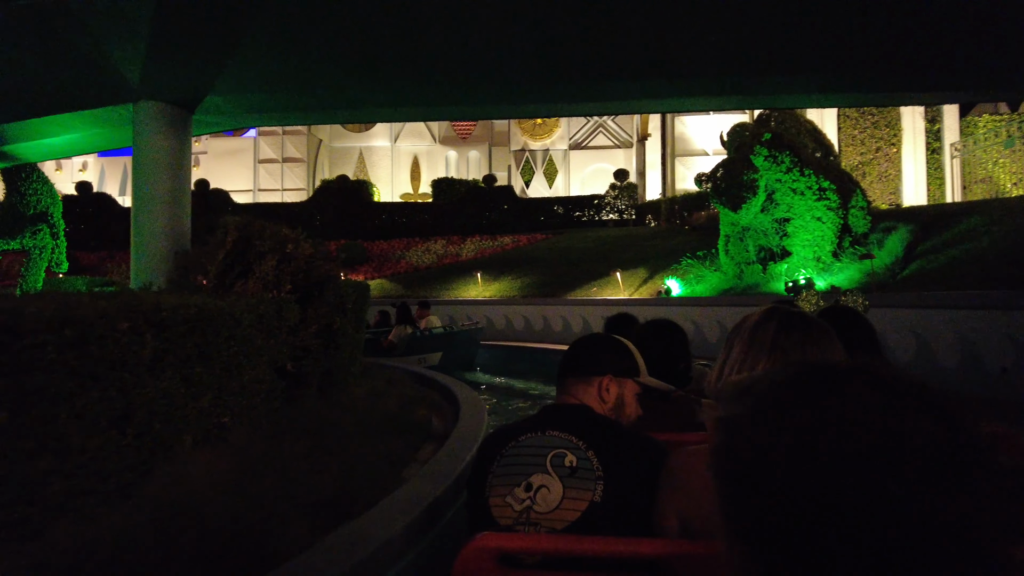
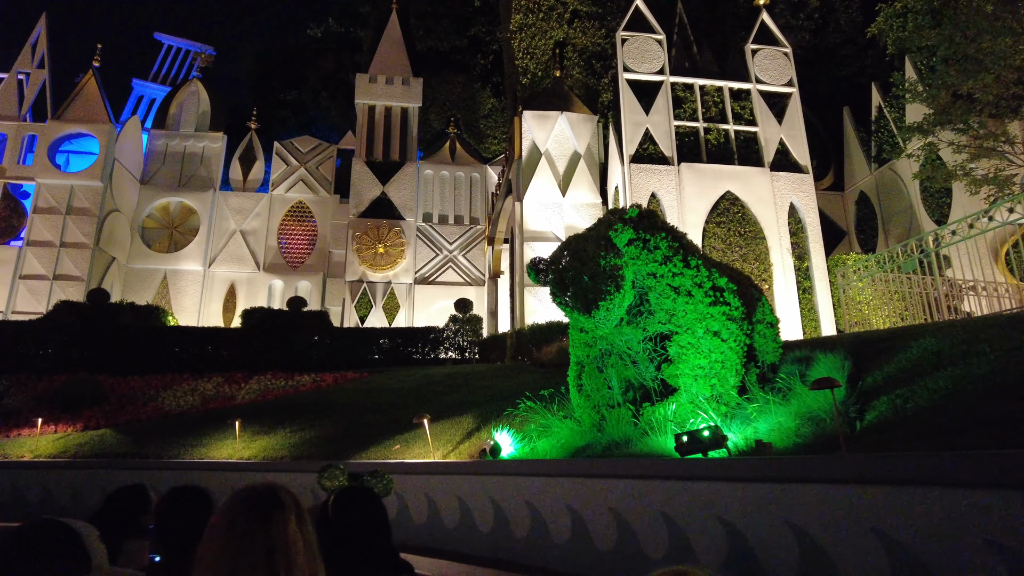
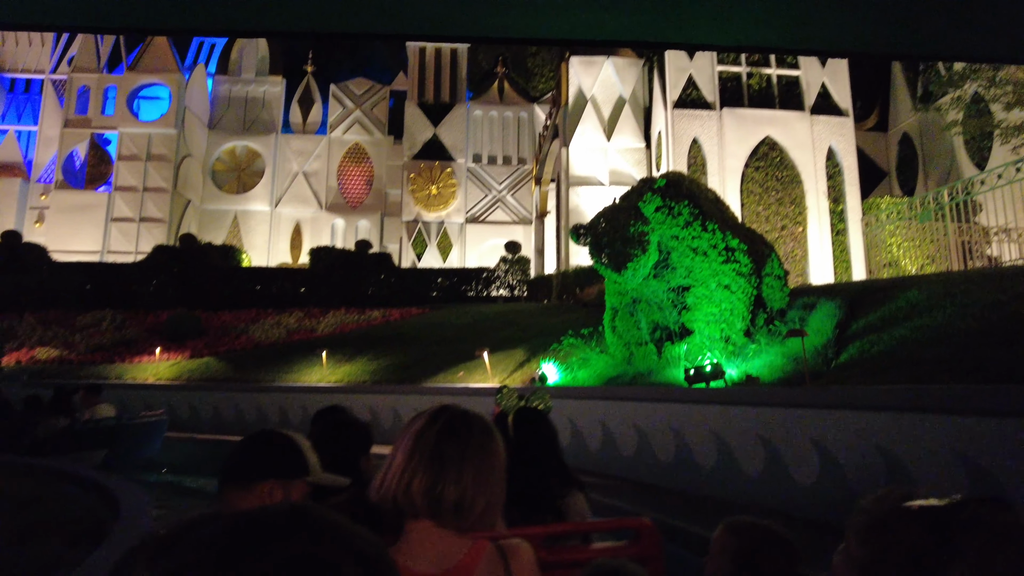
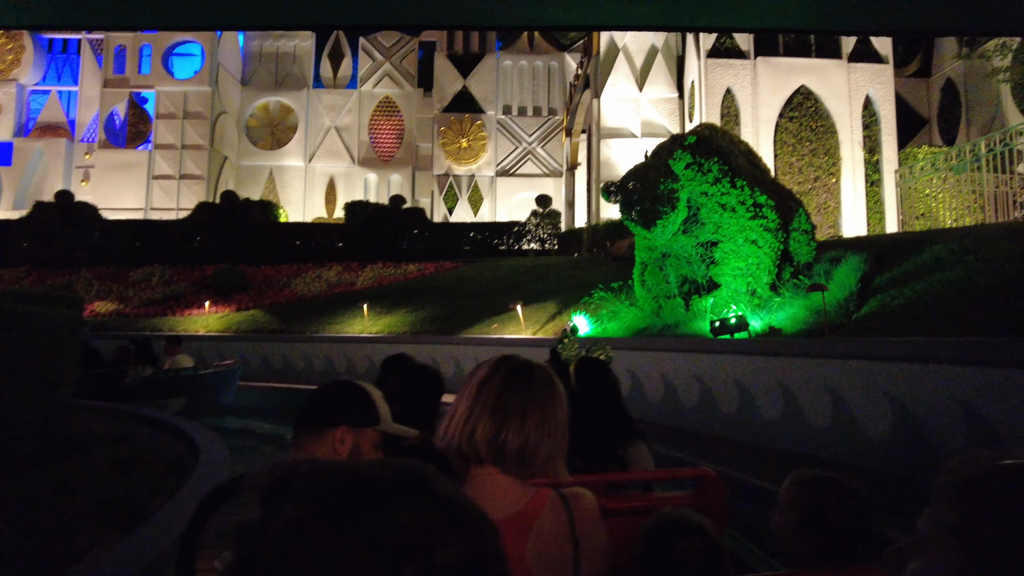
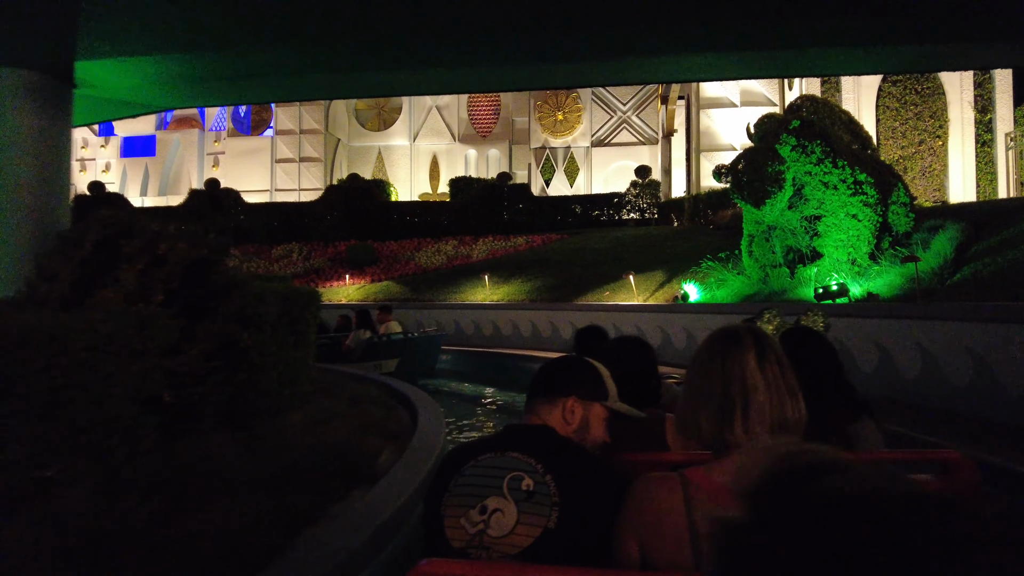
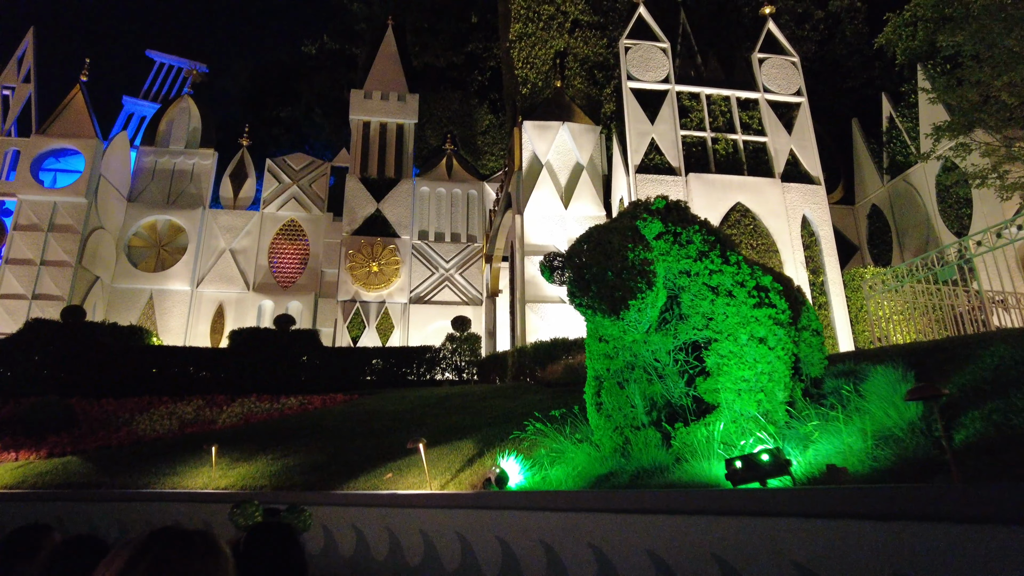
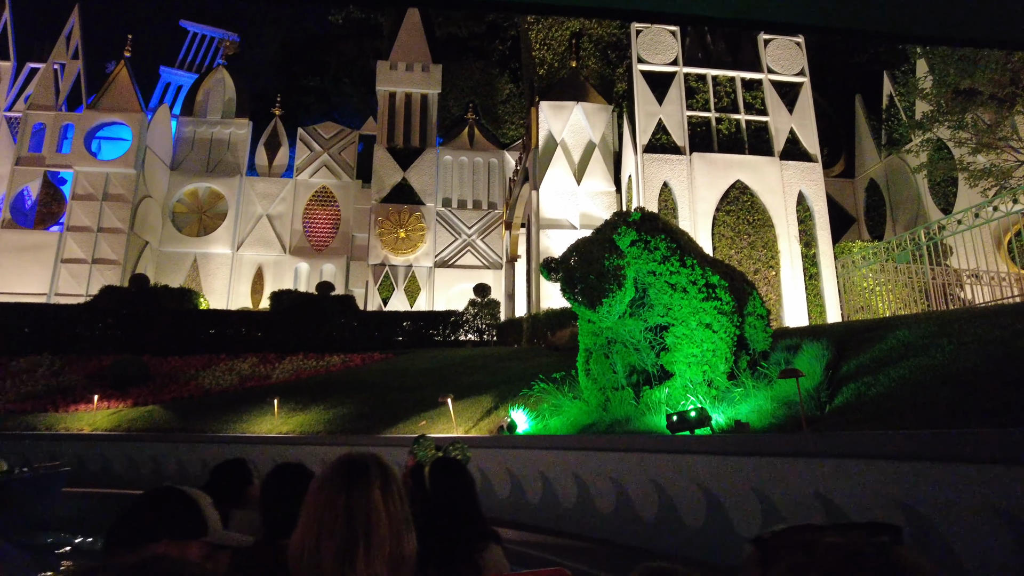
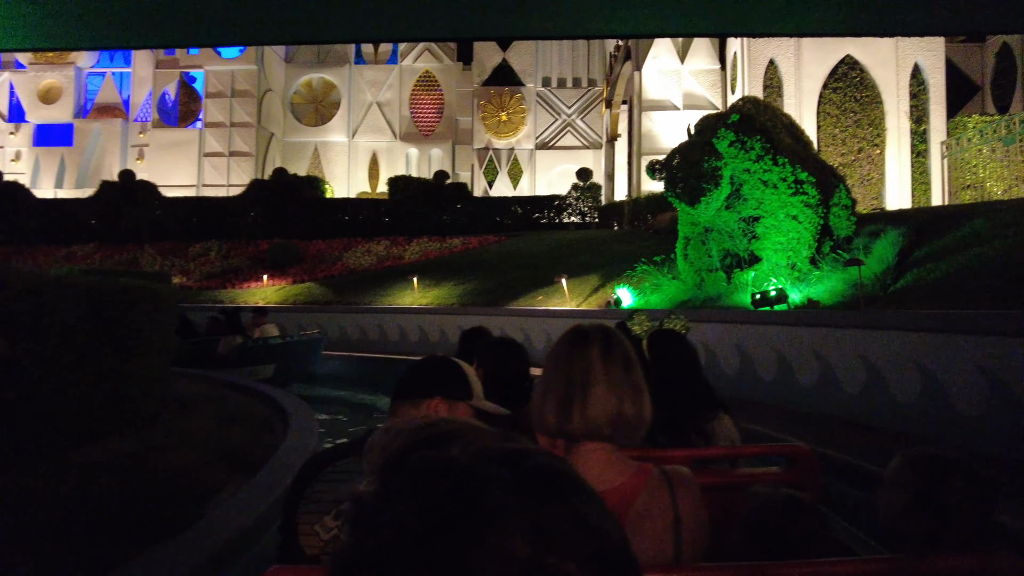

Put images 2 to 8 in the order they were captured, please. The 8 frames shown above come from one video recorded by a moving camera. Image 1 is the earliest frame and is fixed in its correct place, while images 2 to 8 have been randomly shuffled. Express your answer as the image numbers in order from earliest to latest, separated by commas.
5, 8, 4, 3, 7, 2, 6
